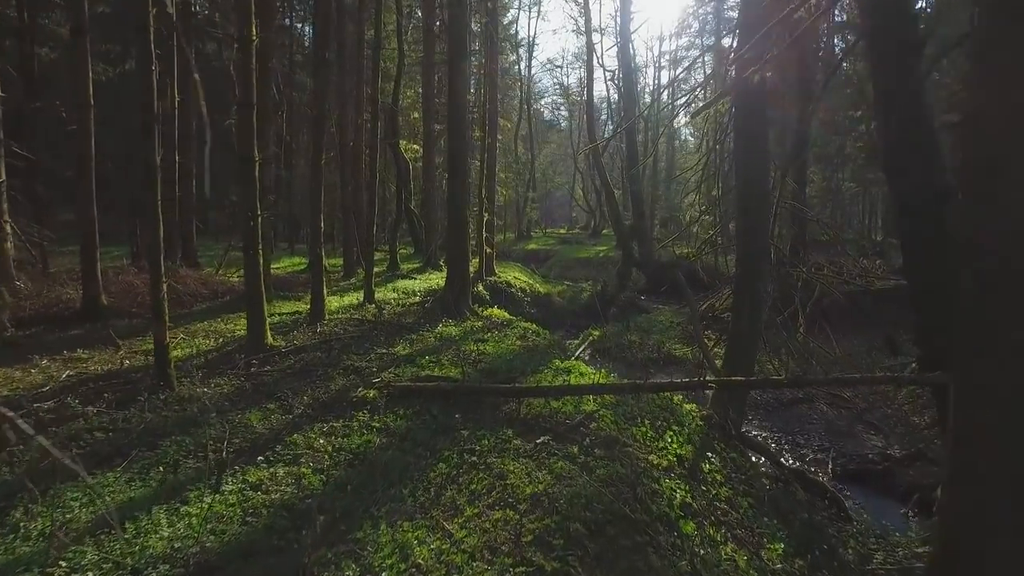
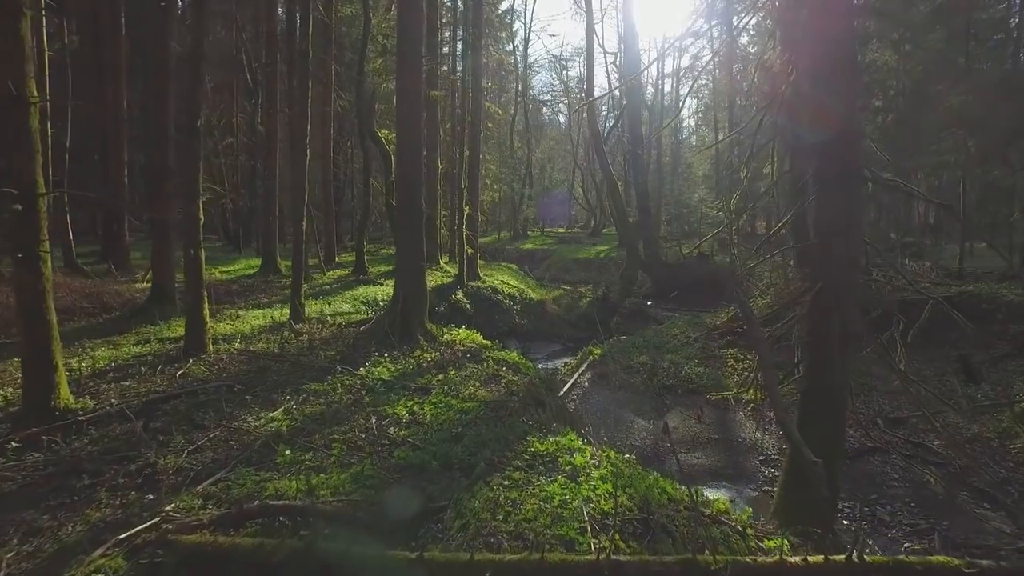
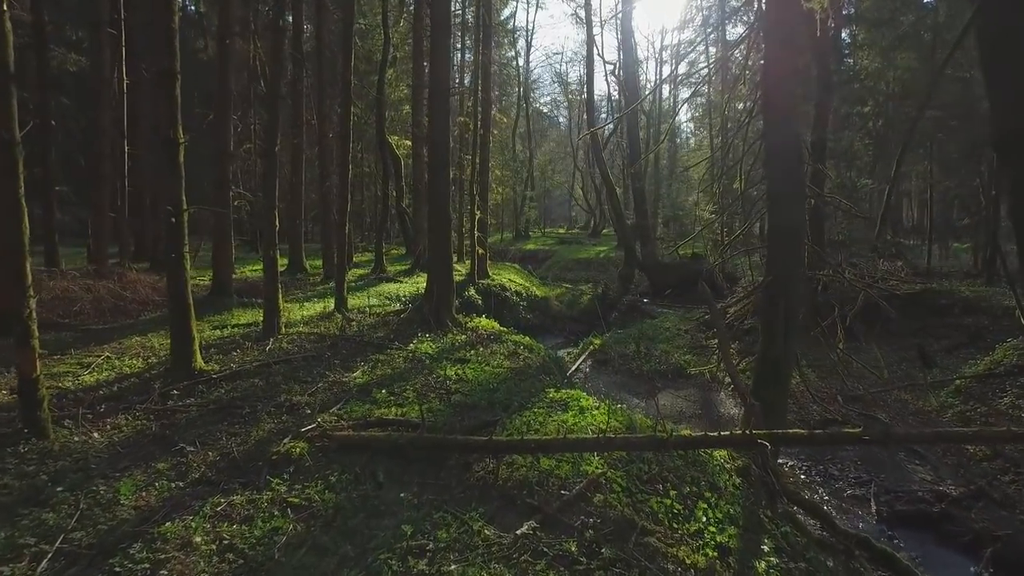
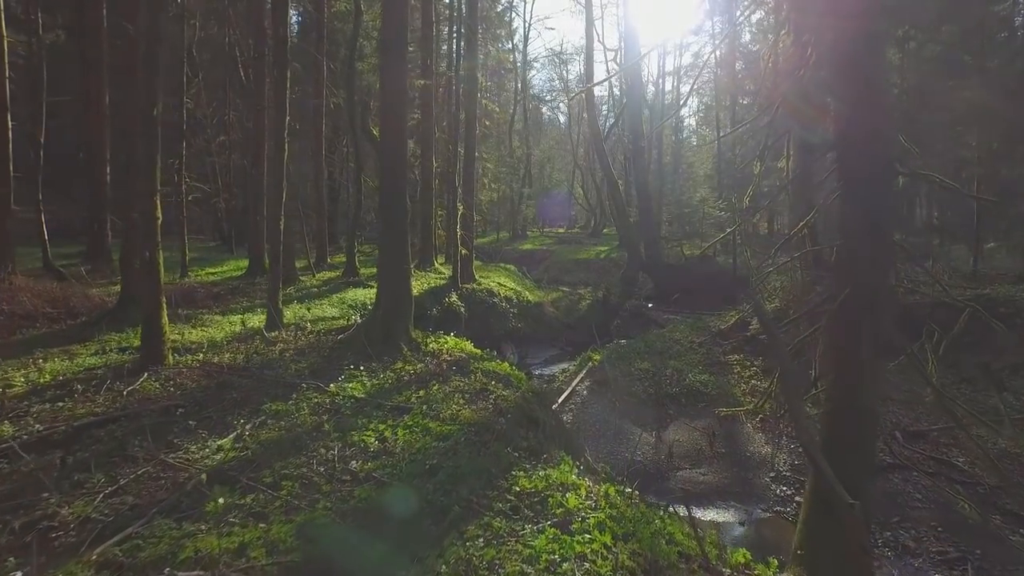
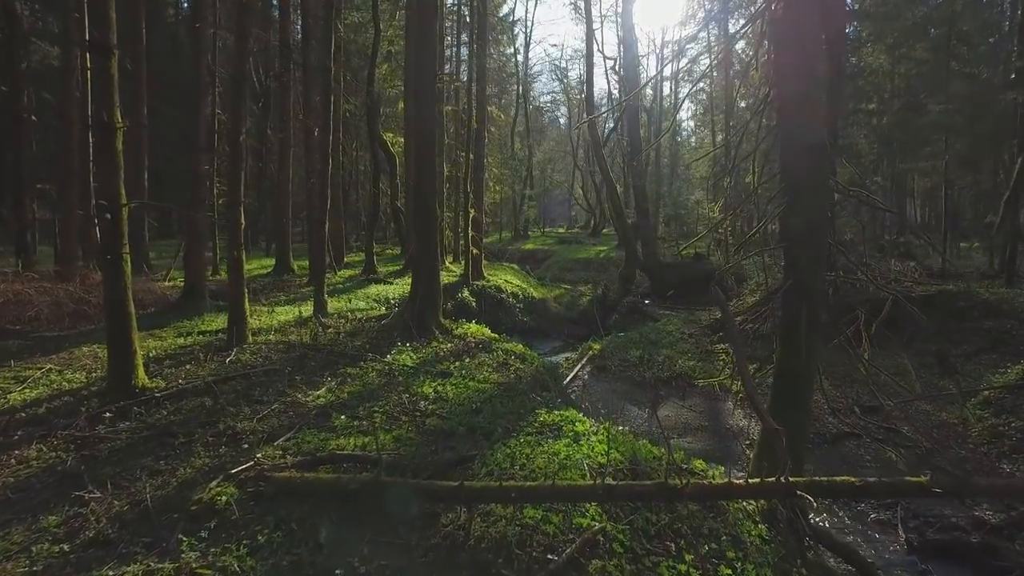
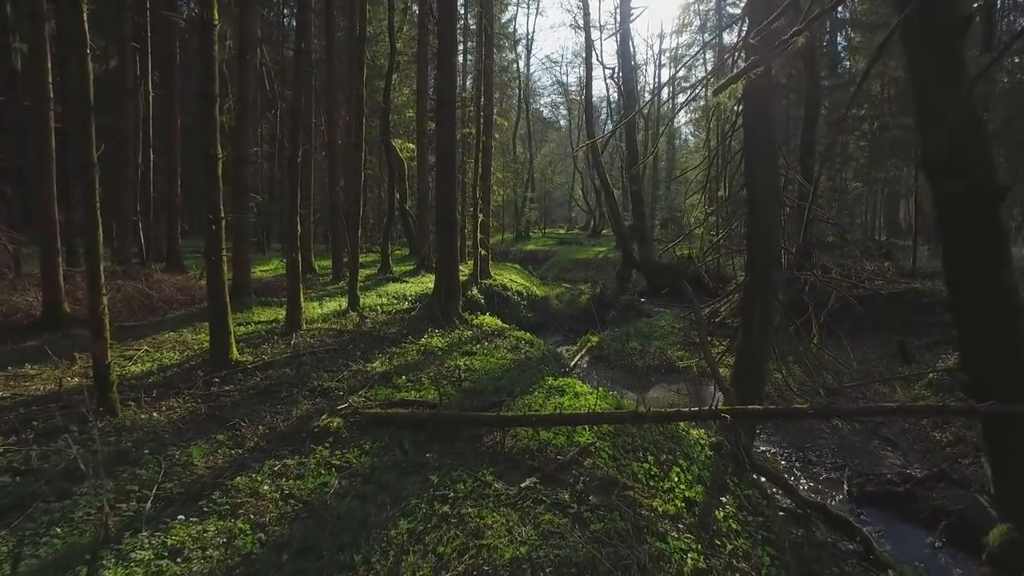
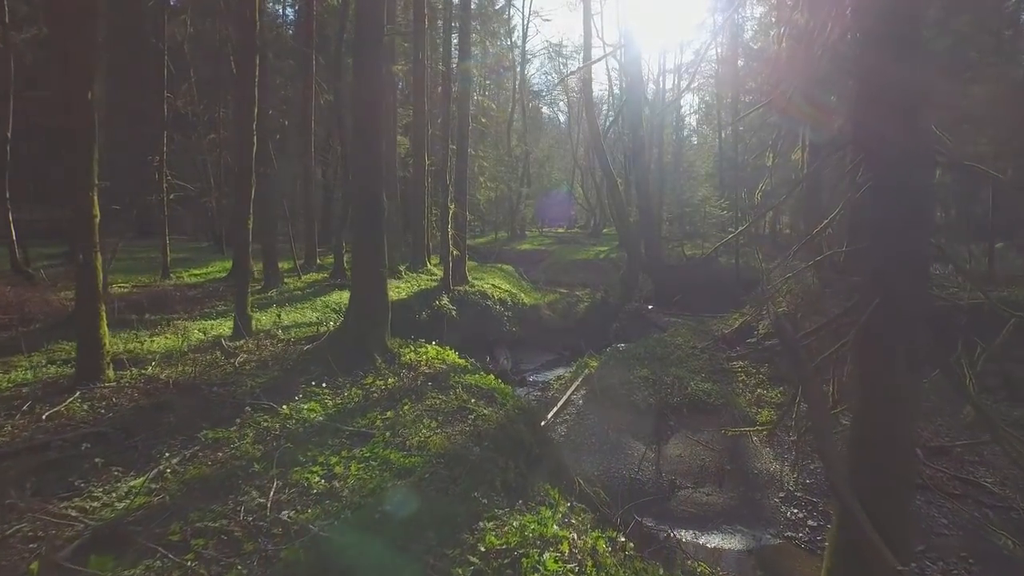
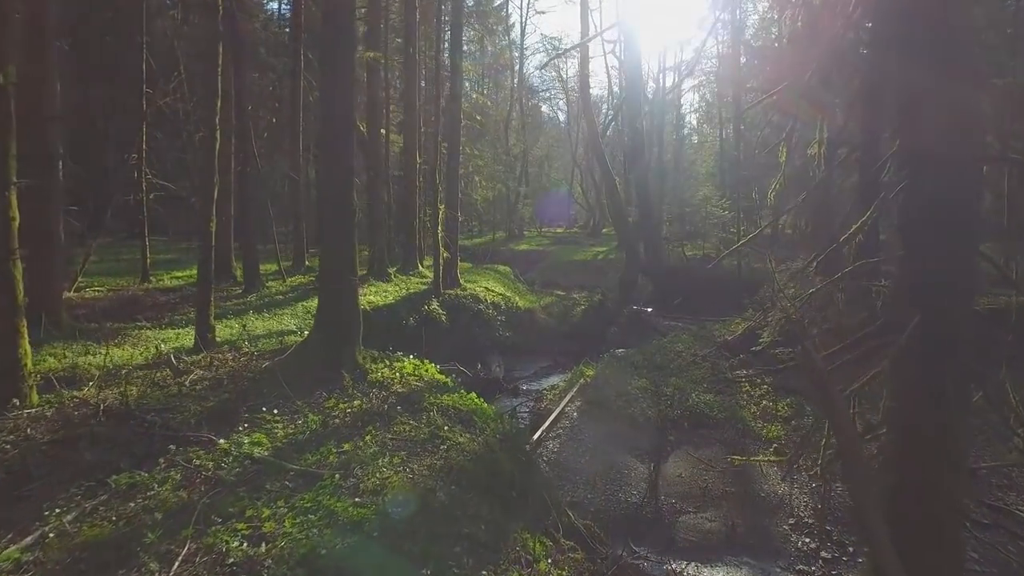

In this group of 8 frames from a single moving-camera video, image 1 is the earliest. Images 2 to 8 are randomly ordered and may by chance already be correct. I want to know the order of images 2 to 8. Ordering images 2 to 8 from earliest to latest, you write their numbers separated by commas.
6, 3, 5, 2, 4, 7, 8
